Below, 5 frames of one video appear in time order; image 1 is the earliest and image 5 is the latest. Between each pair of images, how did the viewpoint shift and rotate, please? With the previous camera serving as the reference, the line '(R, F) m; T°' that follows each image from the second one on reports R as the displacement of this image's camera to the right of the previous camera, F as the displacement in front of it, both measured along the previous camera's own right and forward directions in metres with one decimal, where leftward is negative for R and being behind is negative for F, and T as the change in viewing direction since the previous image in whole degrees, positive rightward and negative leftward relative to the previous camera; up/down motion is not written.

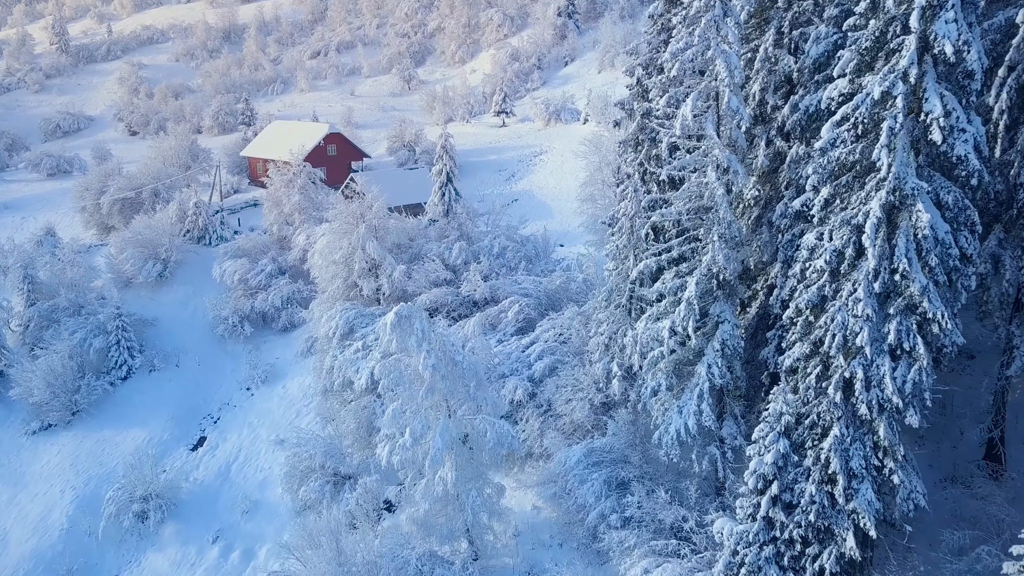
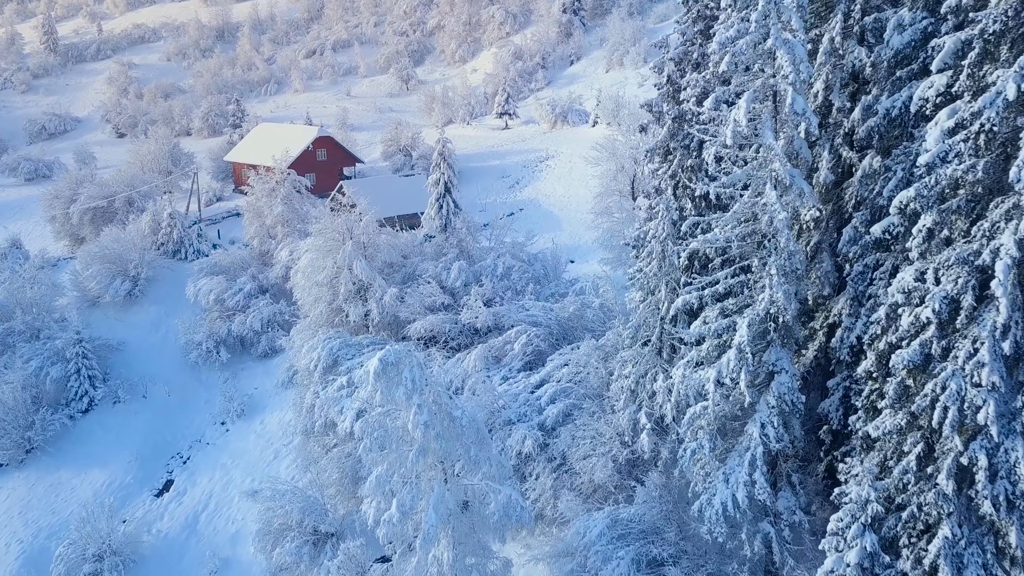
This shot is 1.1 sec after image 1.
(-0.2, +3.6) m; 0°
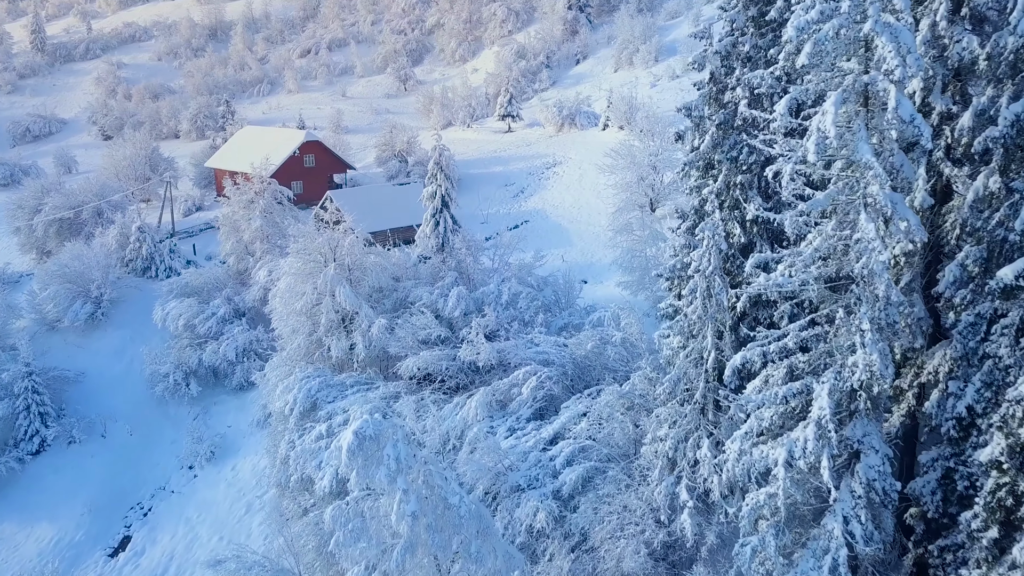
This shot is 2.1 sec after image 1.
(-0.2, +3.6) m; 0°
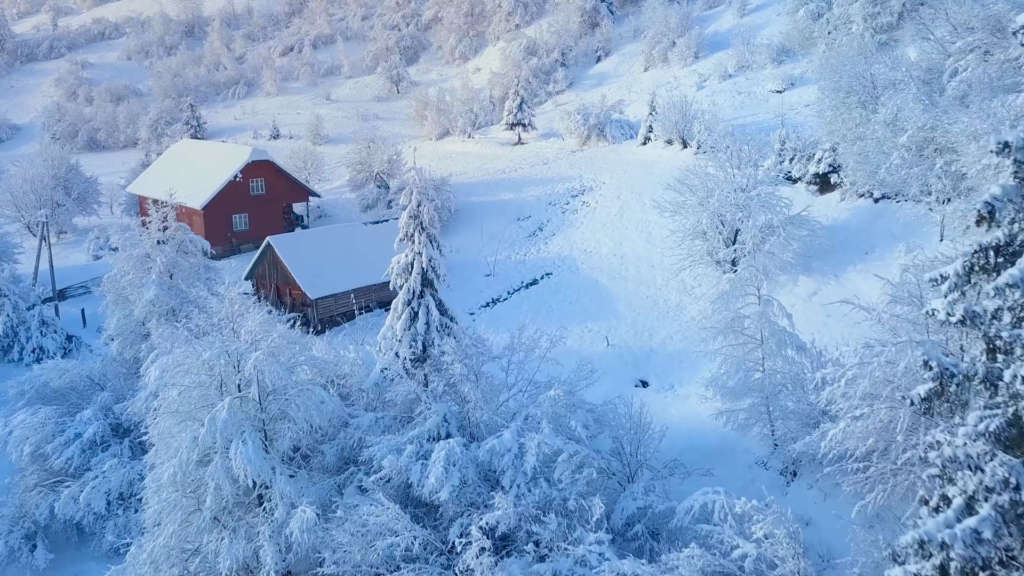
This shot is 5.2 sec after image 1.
(-0.6, +10.4) m; 0°
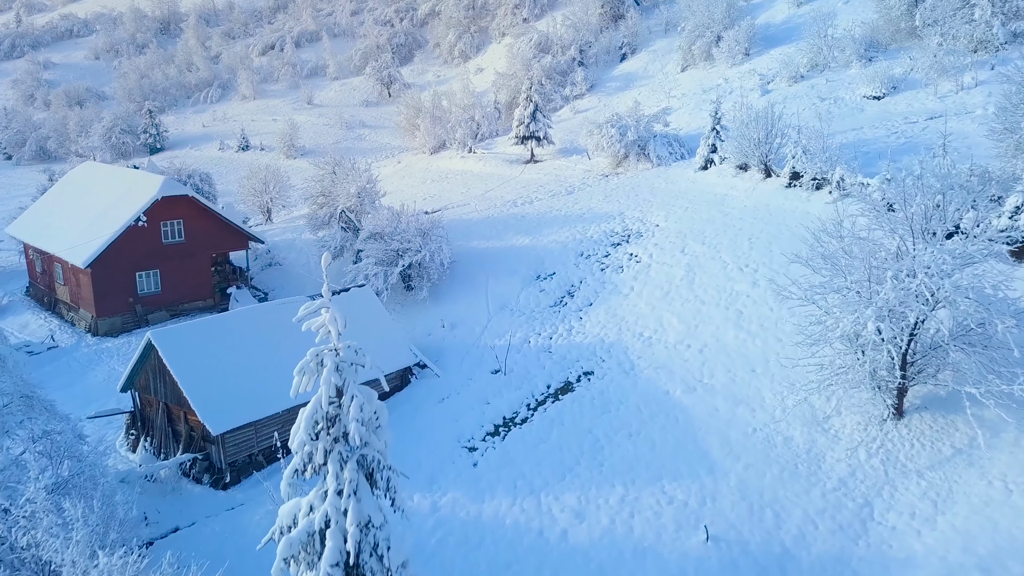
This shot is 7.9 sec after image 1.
(-0.5, +9.0) m; 0°
